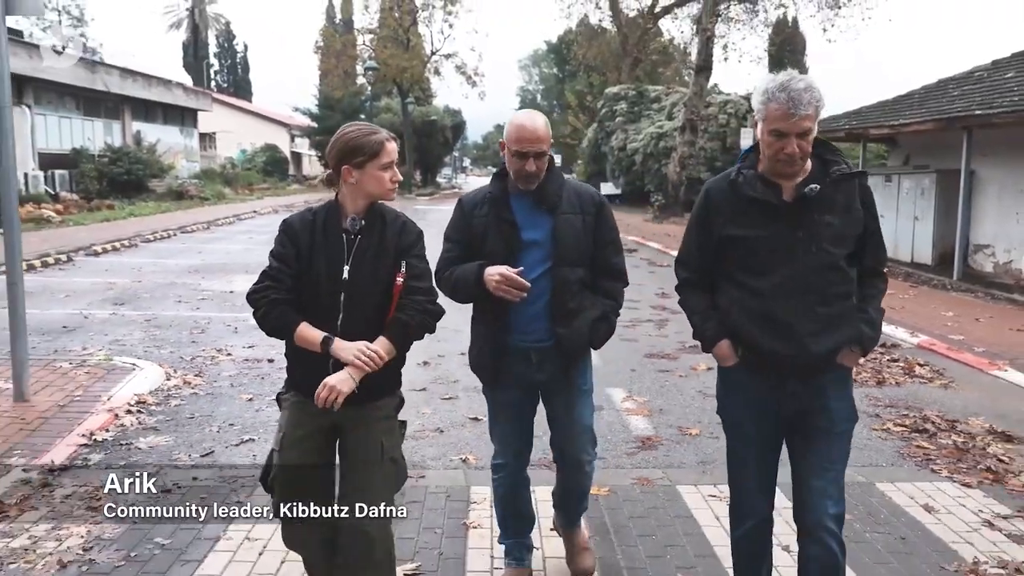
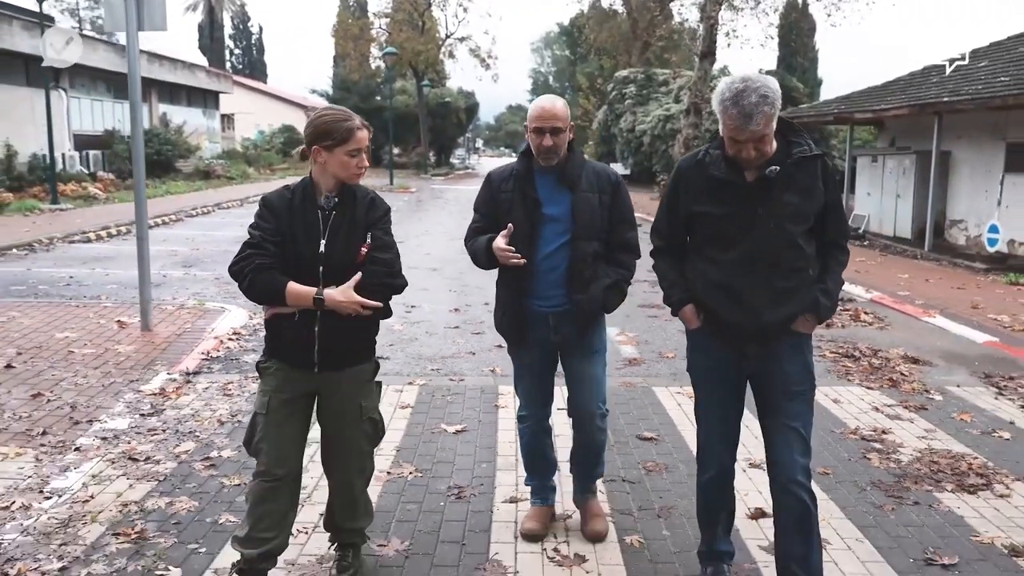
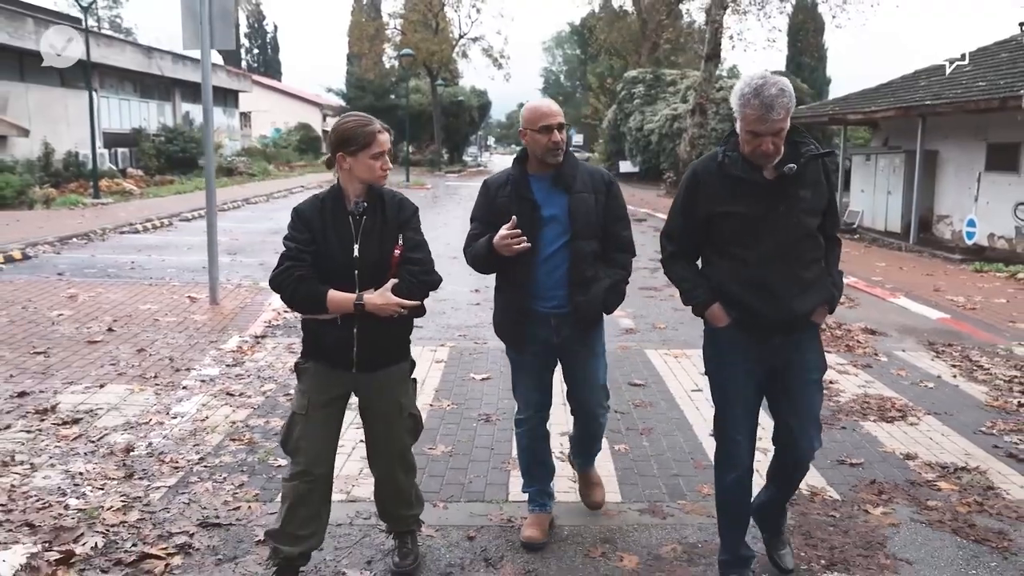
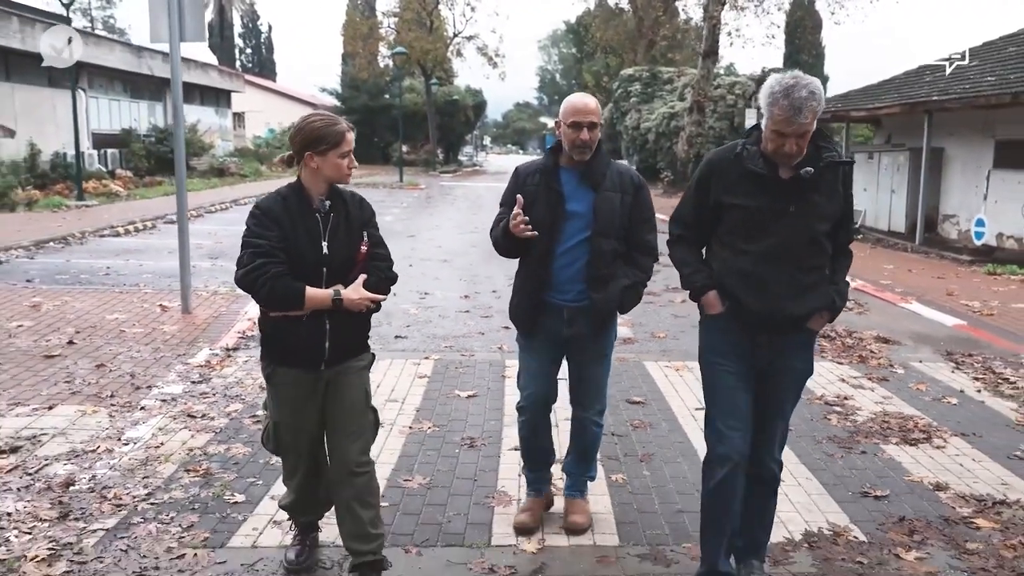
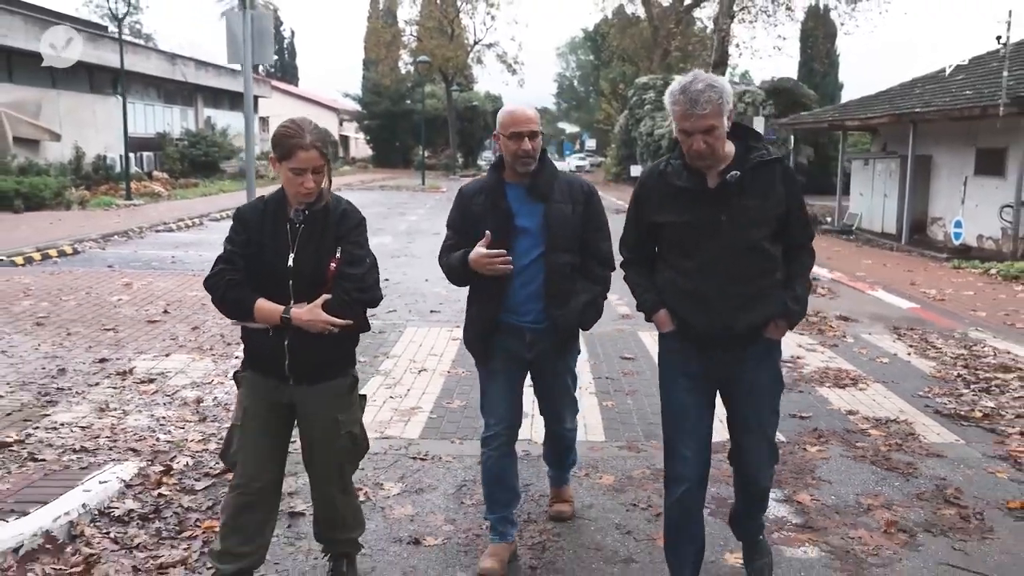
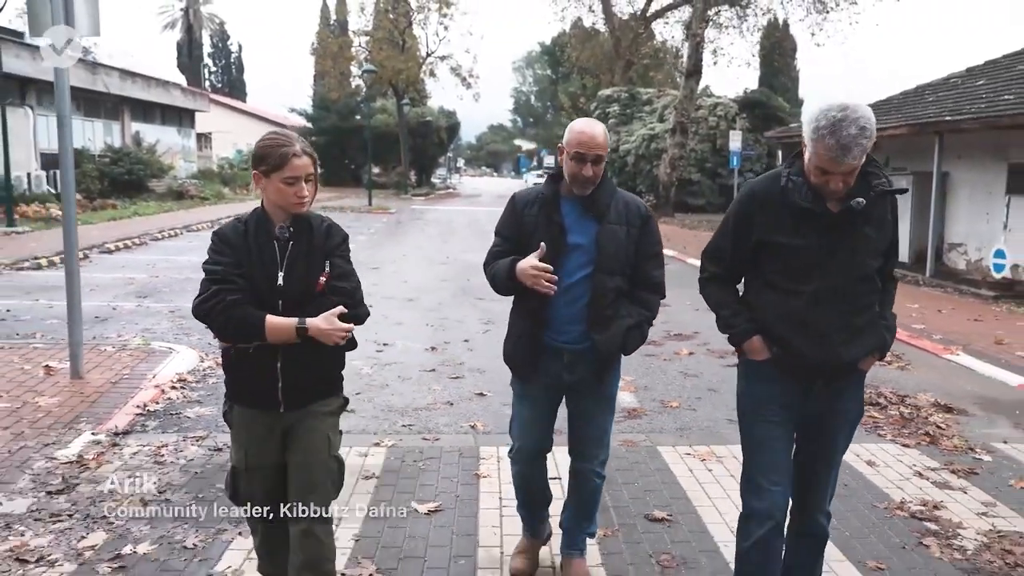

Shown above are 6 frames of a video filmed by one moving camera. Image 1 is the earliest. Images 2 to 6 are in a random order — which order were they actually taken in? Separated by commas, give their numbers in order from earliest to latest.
6, 2, 4, 3, 5
